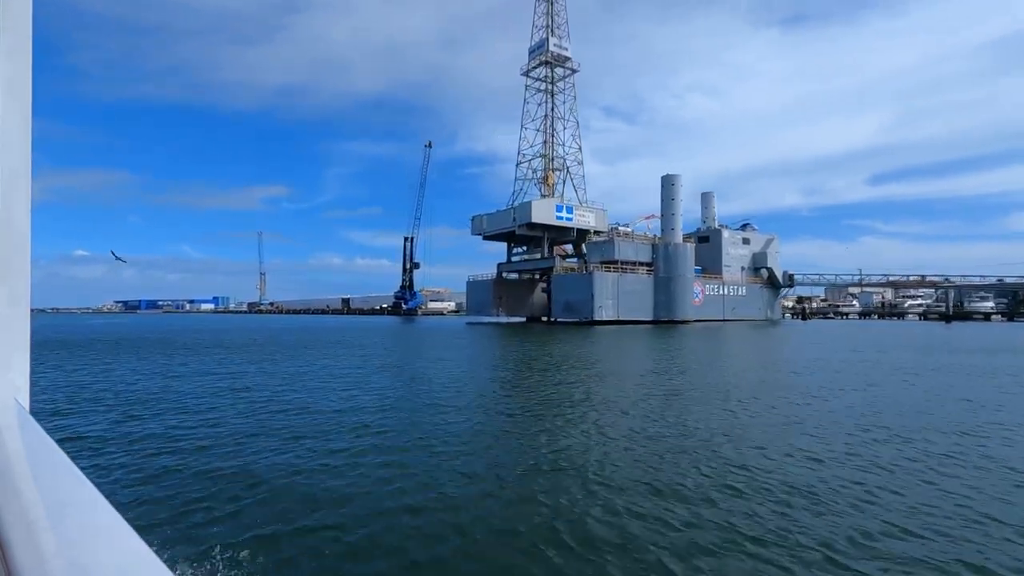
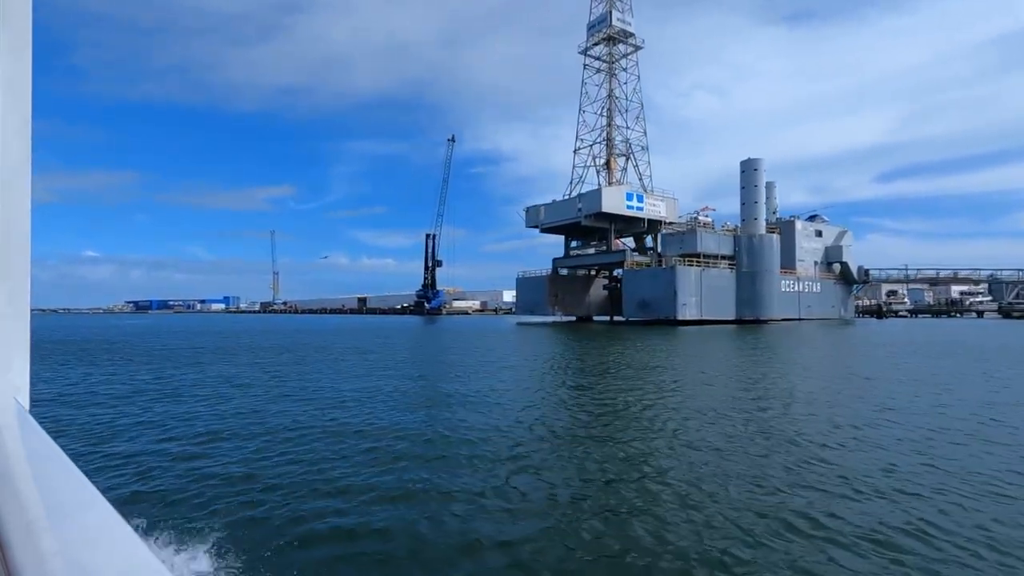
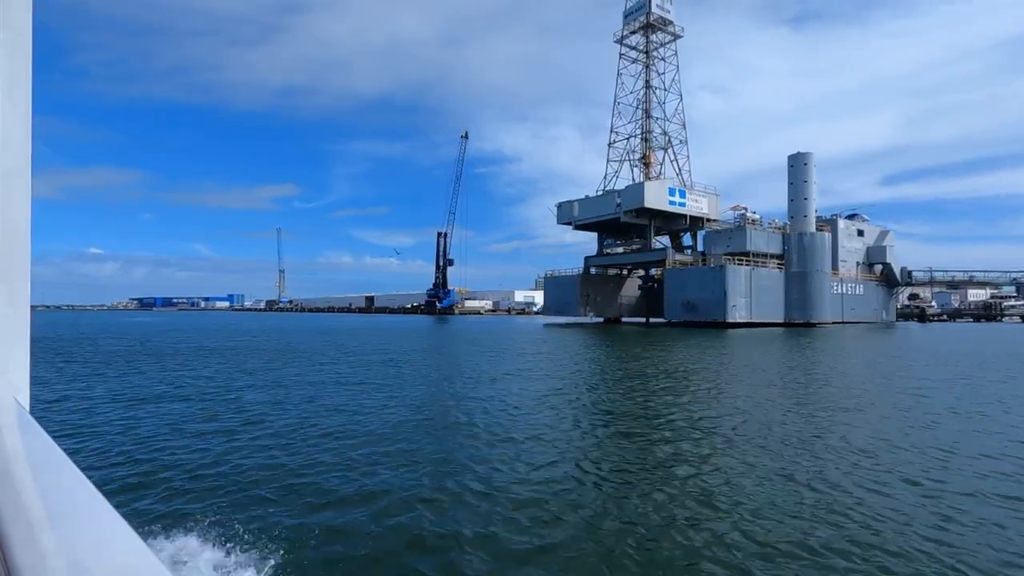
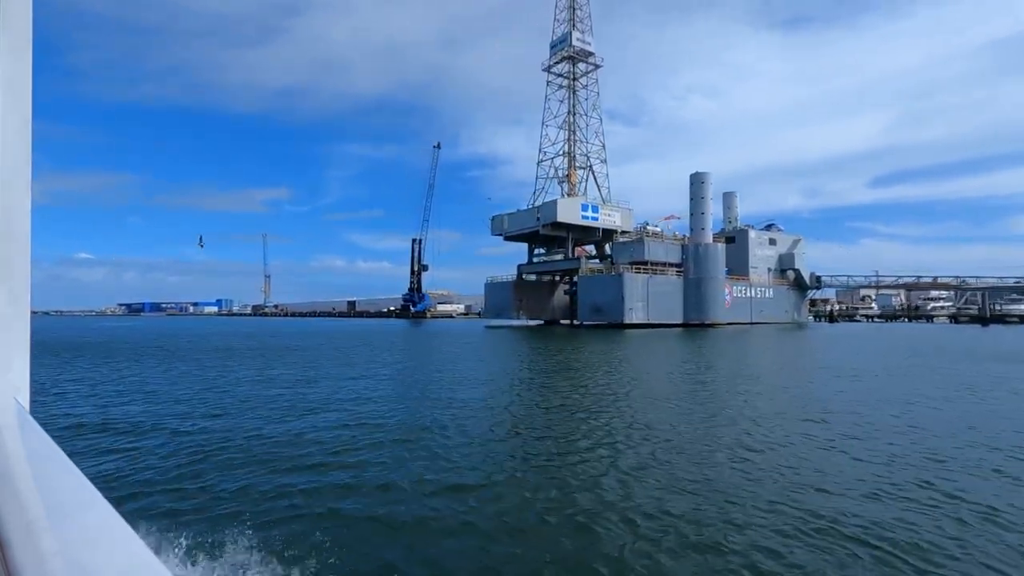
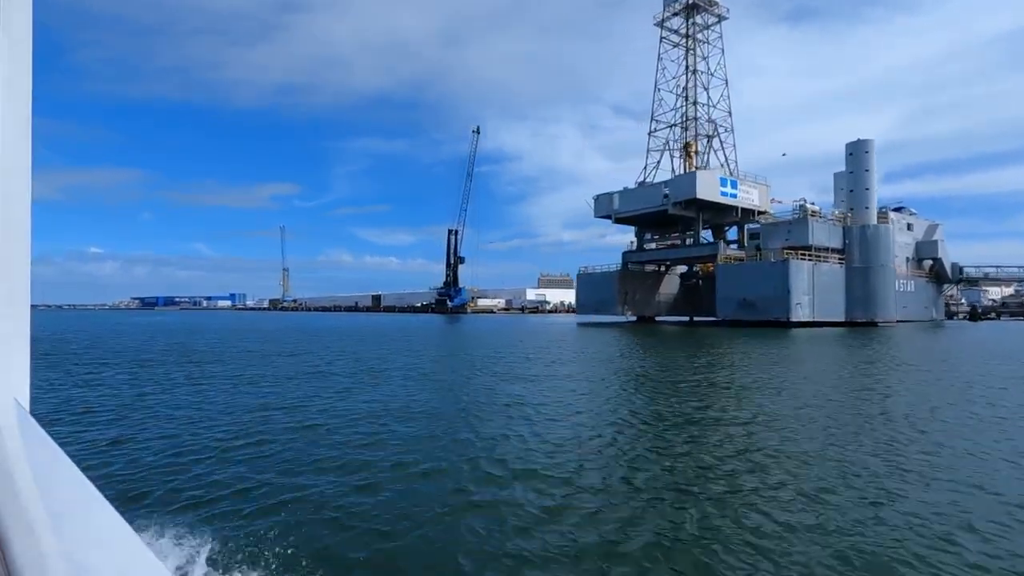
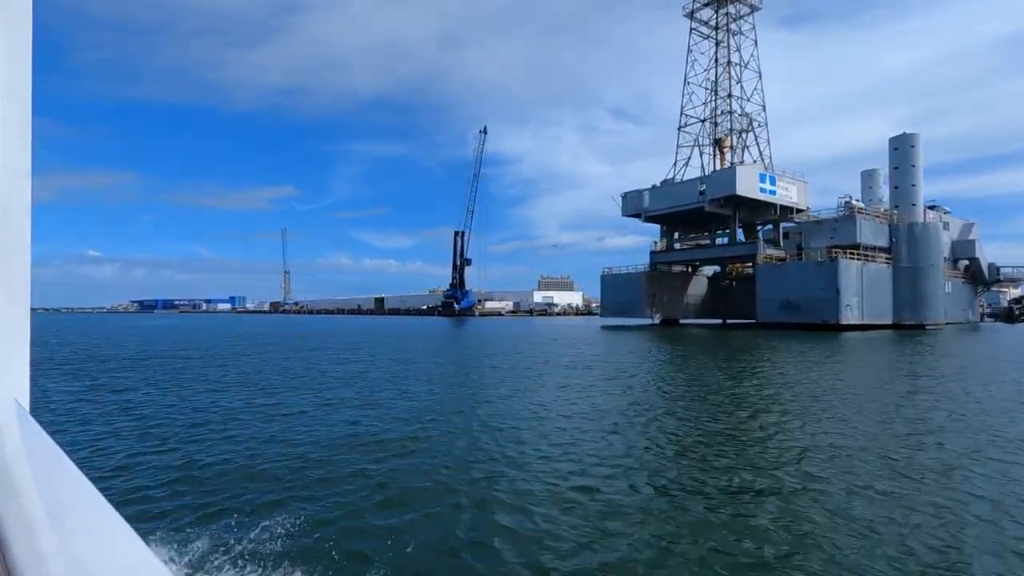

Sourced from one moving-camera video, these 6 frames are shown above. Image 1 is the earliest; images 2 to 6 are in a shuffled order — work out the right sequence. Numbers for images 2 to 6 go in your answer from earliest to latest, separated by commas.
4, 2, 3, 5, 6
